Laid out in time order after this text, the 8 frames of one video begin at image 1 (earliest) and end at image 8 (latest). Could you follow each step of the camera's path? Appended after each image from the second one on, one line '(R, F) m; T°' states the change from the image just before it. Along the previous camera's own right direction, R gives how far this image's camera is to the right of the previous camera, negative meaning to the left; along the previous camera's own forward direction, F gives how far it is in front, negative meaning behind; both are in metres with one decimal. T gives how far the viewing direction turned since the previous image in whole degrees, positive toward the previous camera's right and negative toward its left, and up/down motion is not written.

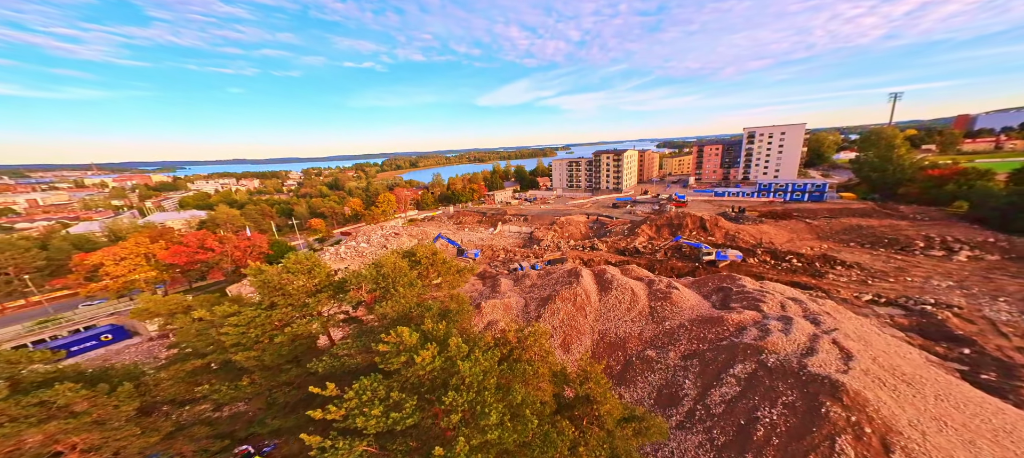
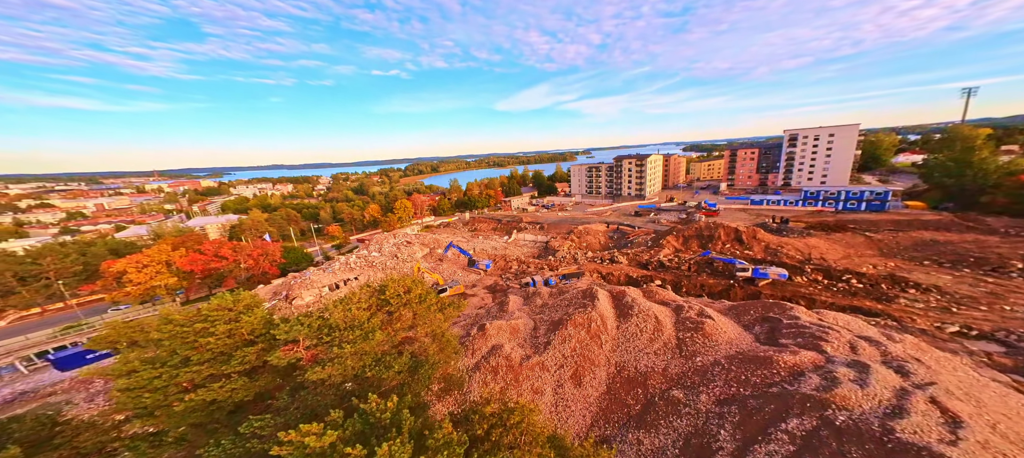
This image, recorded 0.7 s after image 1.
(+0.6, +1.6) m; -4°
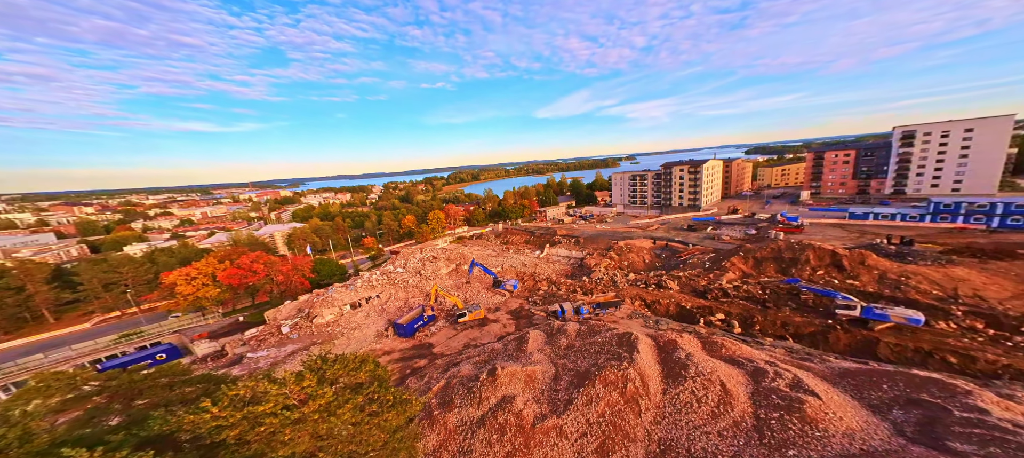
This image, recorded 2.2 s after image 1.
(+1.0, +2.7) m; -8°
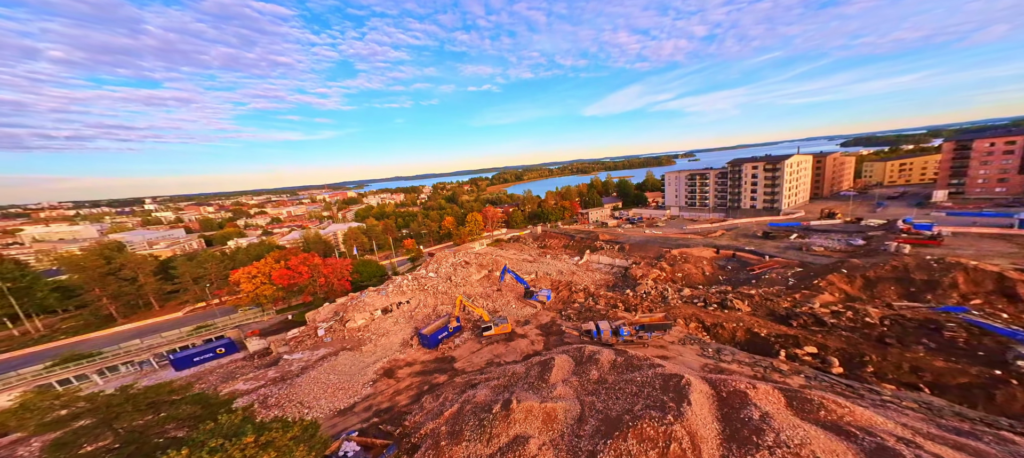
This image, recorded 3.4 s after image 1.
(+1.0, +2.1) m; -9°
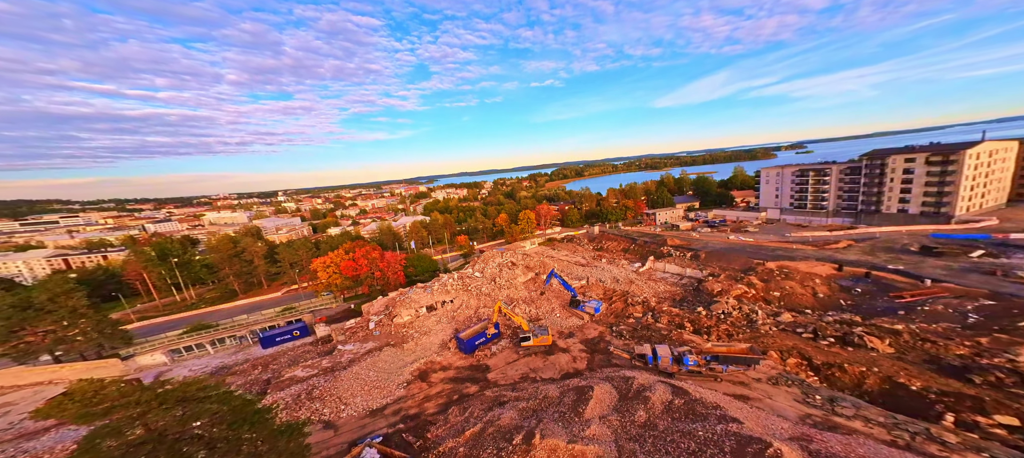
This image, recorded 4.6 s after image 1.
(+1.1, +2.1) m; -12°
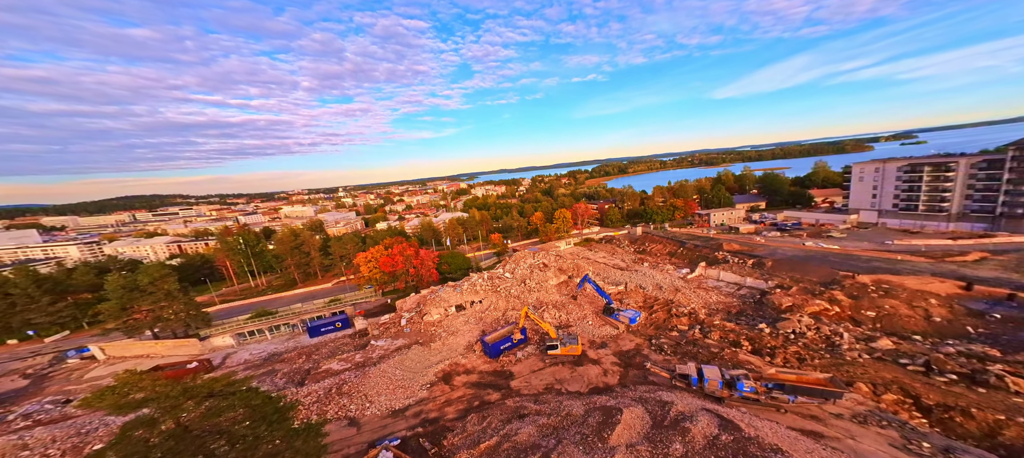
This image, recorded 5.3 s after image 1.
(+0.5, +1.2) m; -8°
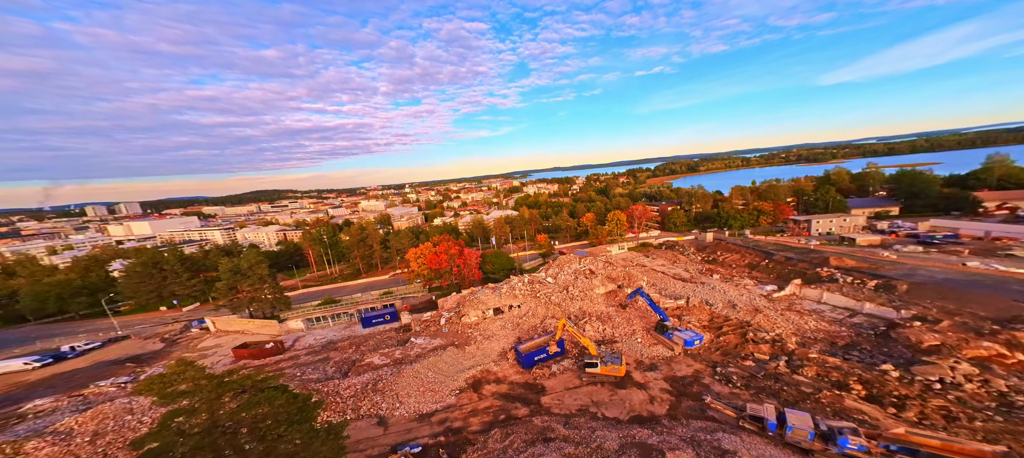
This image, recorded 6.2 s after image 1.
(+0.5, +1.7) m; -10°
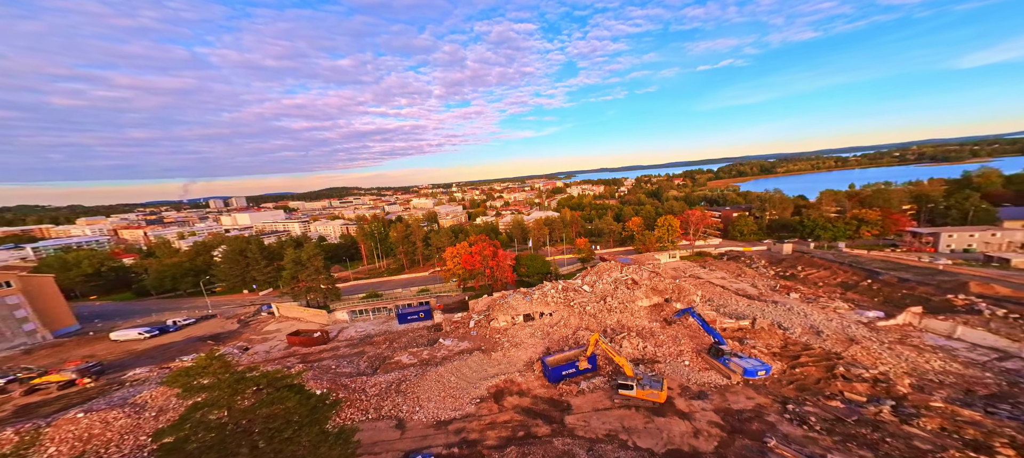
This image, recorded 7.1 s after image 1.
(+0.3, +1.5) m; -8°
